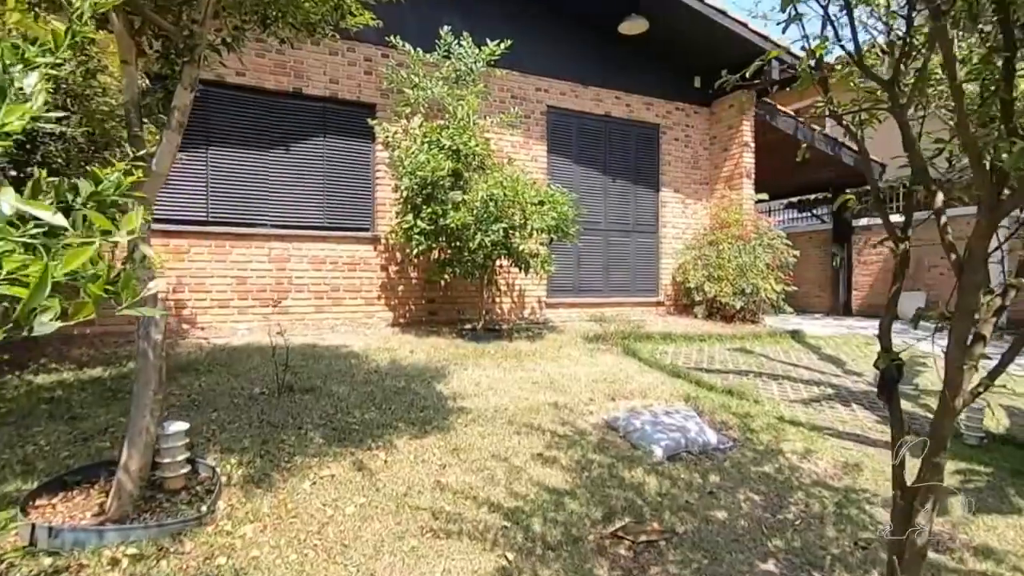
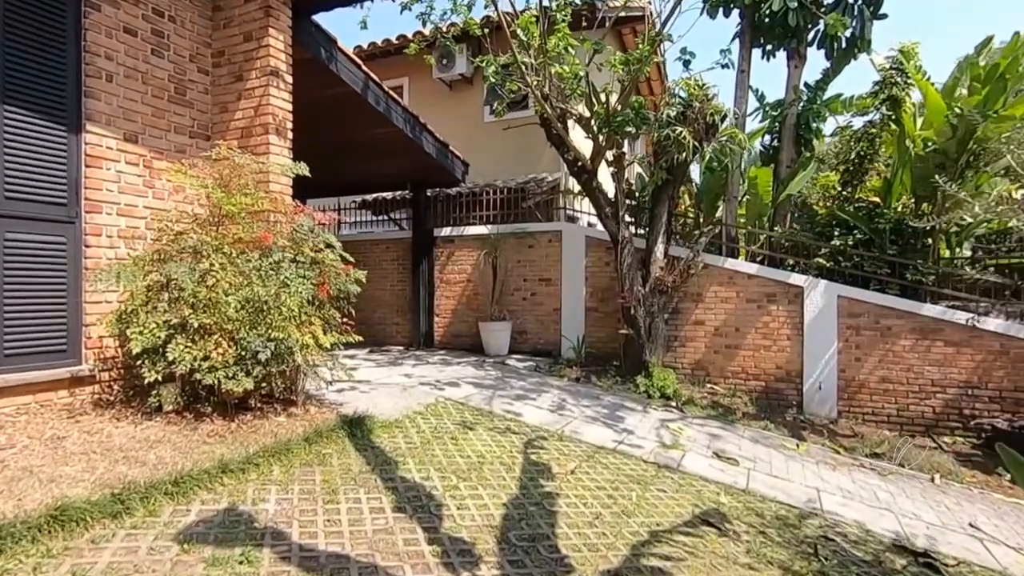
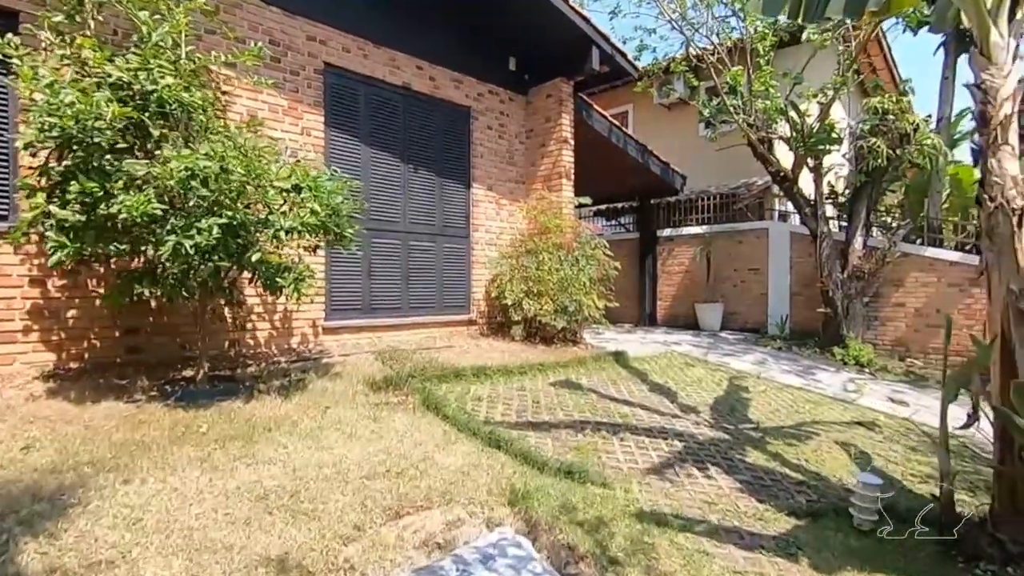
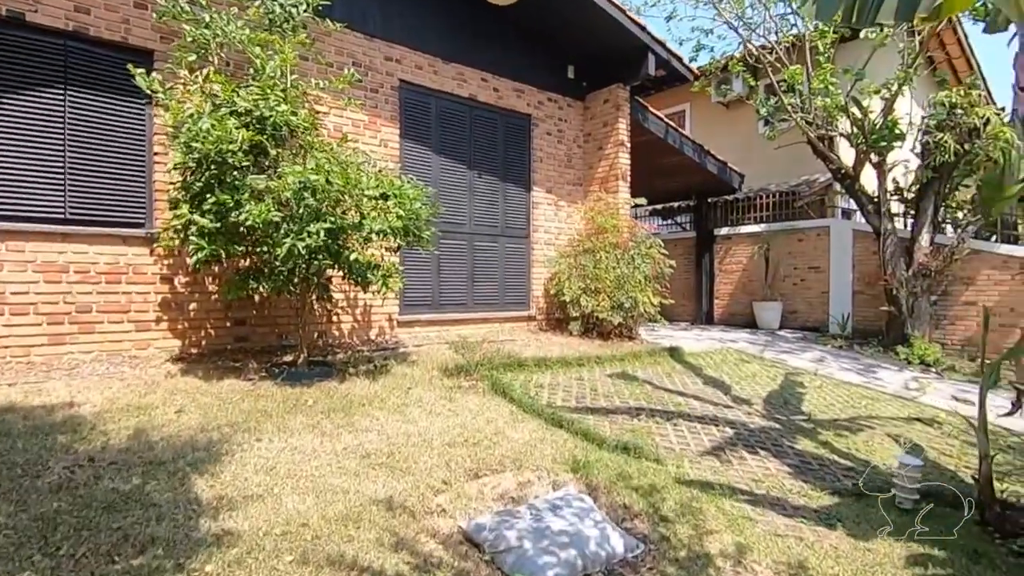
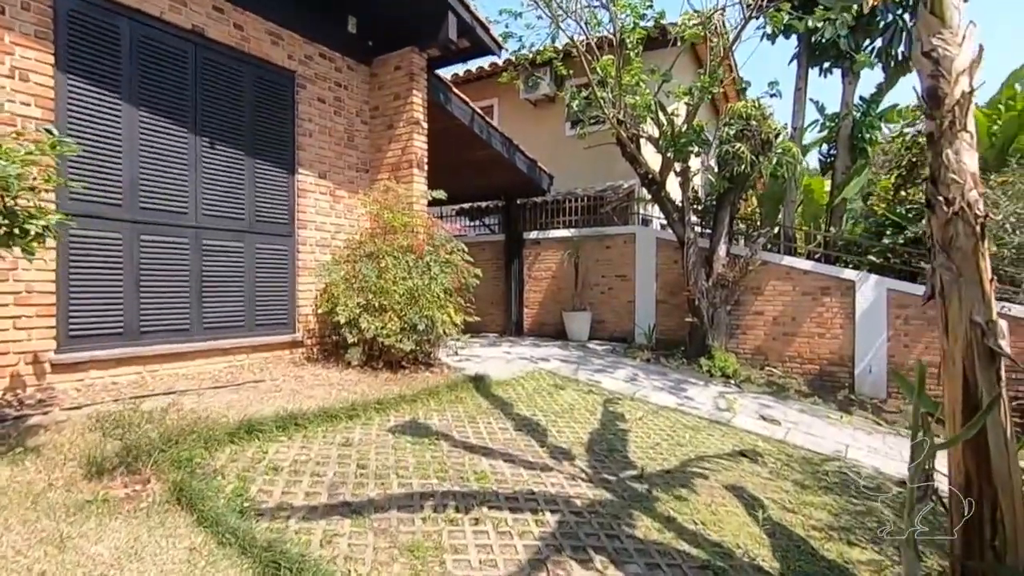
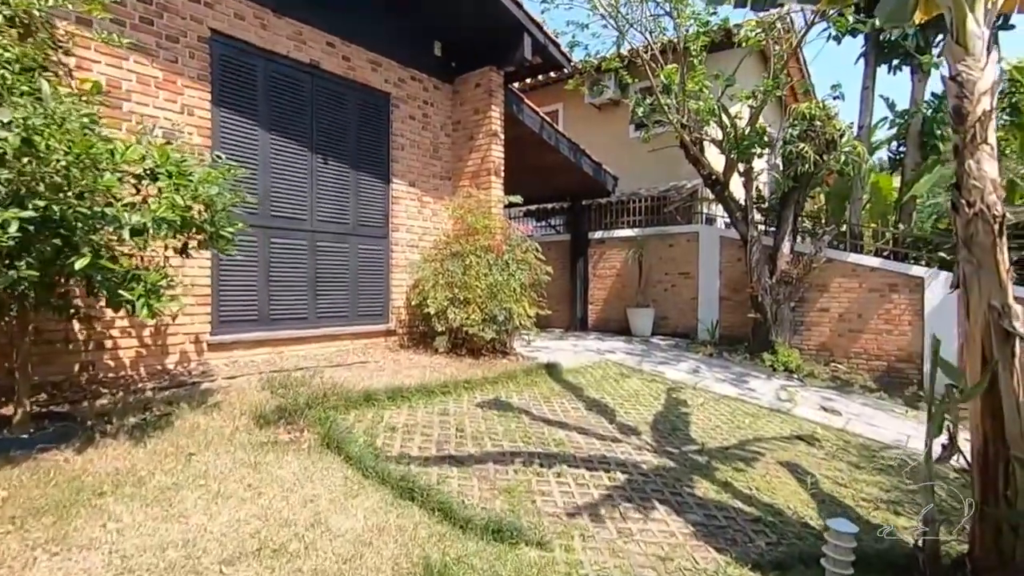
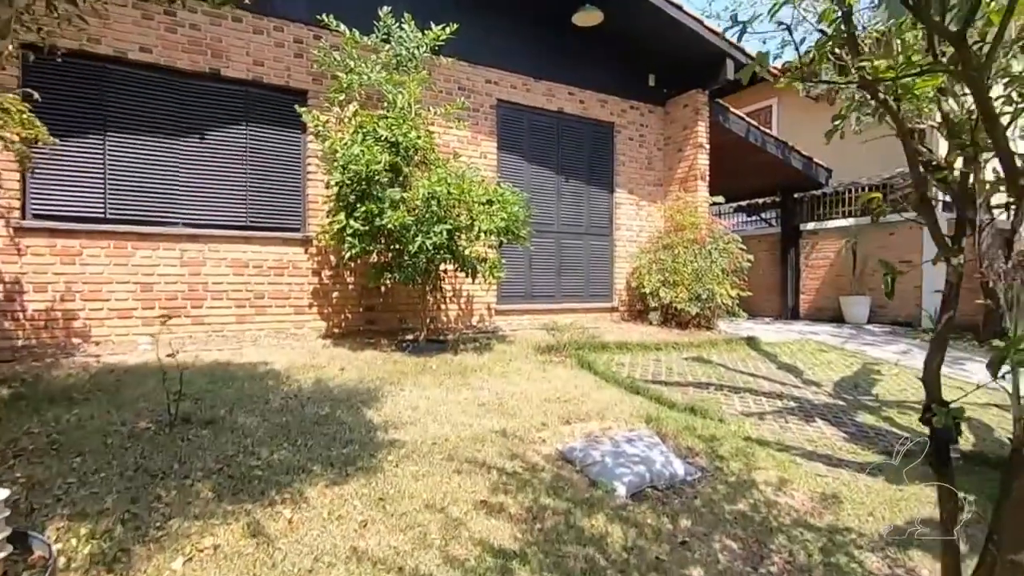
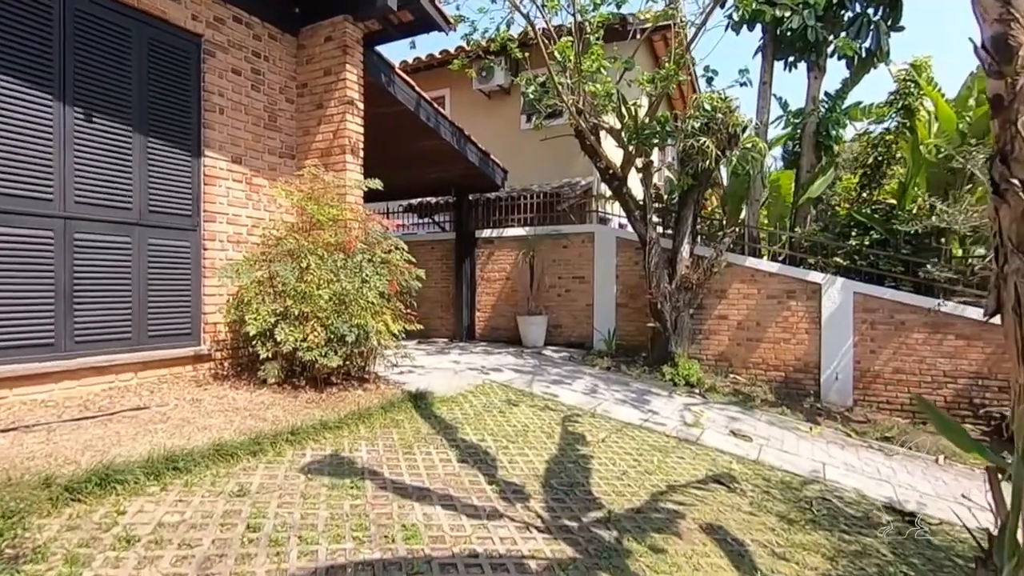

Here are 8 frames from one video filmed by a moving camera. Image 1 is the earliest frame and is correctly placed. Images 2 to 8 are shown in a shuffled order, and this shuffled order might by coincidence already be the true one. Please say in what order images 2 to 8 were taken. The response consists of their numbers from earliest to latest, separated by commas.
7, 4, 3, 6, 5, 8, 2
